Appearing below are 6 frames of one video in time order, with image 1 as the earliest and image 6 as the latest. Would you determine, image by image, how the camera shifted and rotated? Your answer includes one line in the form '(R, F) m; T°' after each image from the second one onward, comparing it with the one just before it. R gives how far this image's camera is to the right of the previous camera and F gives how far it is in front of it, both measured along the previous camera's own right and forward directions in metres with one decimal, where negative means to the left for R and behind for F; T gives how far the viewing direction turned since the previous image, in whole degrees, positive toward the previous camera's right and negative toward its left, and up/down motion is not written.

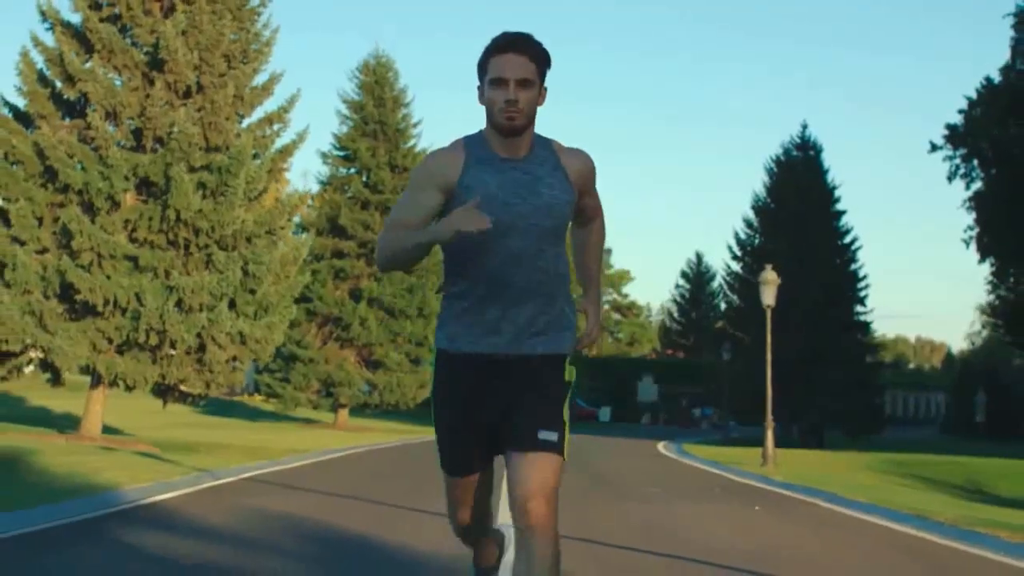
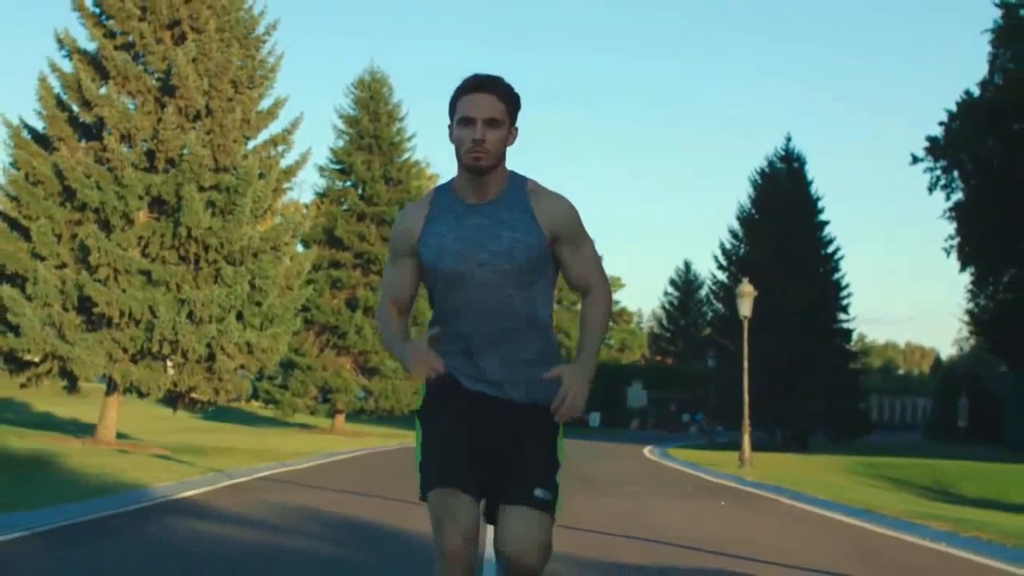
(0.0, -1.3) m; 0°
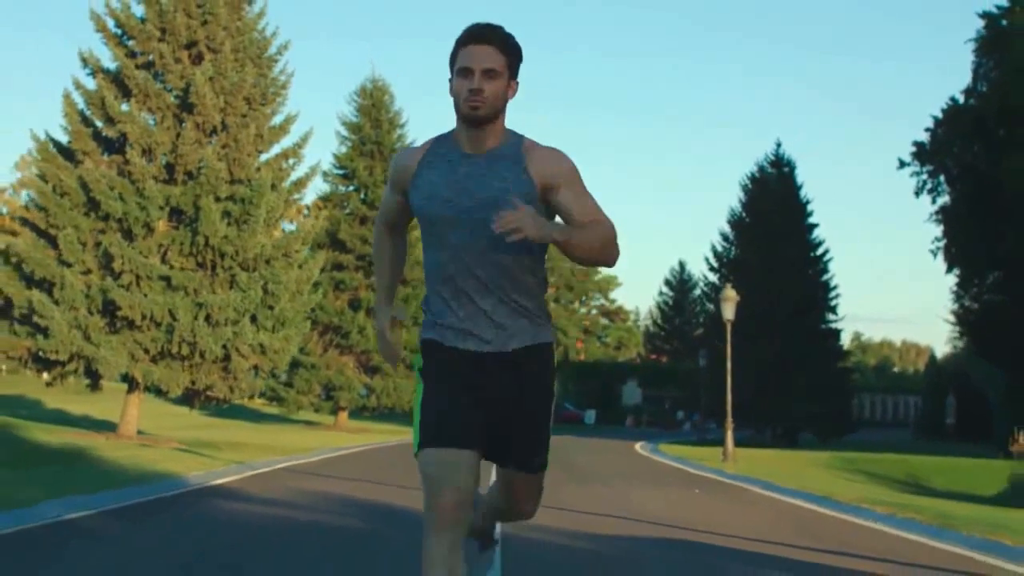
(0.0, -1.5) m; 0°
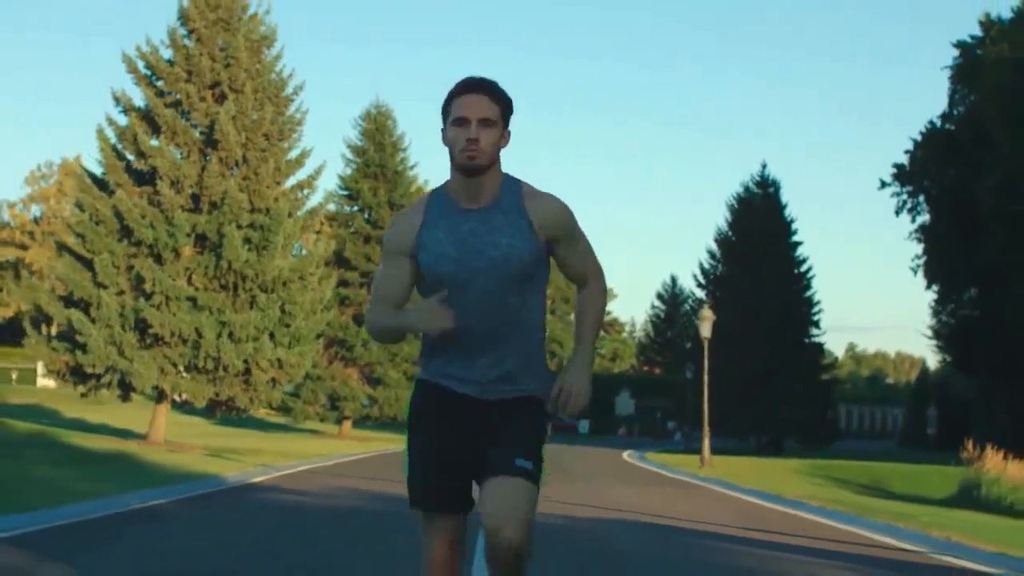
(0.0, -2.3) m; 0°
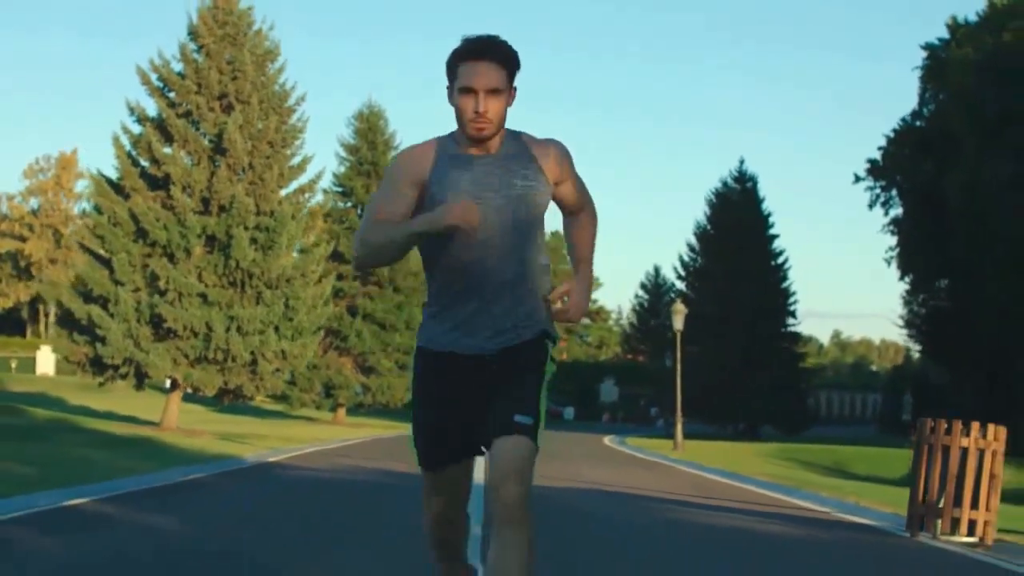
(0.0, -2.1) m; +1°
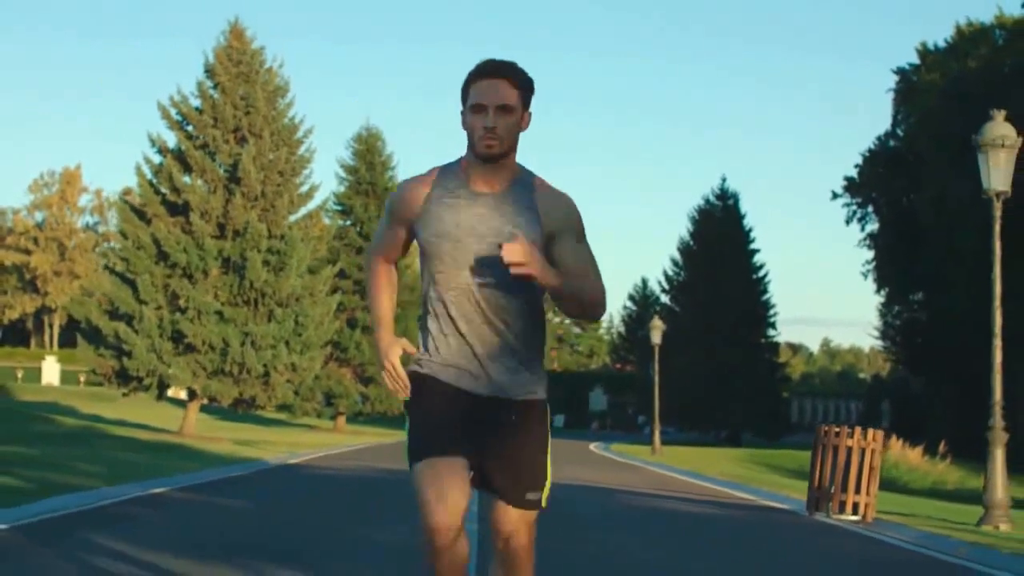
(0.0, -2.5) m; 0°
